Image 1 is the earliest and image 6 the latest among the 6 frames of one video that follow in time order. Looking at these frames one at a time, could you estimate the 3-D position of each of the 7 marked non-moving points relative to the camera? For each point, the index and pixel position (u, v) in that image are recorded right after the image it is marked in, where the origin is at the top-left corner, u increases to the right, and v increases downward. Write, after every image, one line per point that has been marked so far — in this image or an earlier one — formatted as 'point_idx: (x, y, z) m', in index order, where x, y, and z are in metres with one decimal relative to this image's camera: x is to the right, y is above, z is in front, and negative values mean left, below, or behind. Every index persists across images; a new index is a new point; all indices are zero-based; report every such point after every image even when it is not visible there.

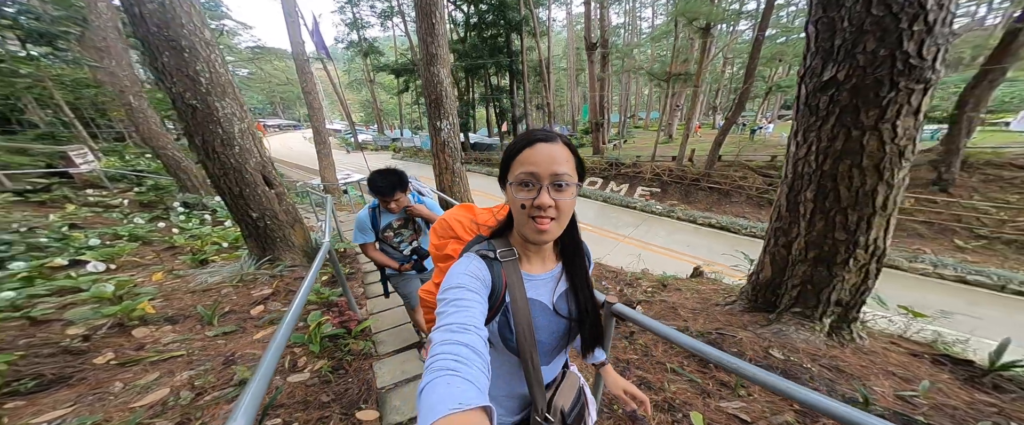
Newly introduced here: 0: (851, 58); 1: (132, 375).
0: (+1.8, +0.8, +1.5) m
1: (-2.1, -1.0, +1.6) m
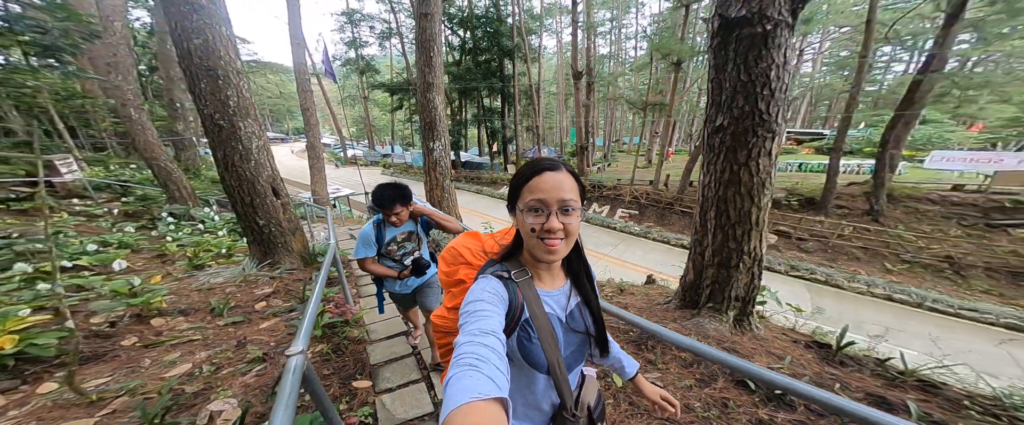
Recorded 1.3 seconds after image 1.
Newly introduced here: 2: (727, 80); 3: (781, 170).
0: (+1.6, +0.7, +2.1) m
1: (-2.4, -1.0, +2.0) m
2: (+1.6, +1.0, +2.1) m
3: (+13.9, +2.2, +14.7) m
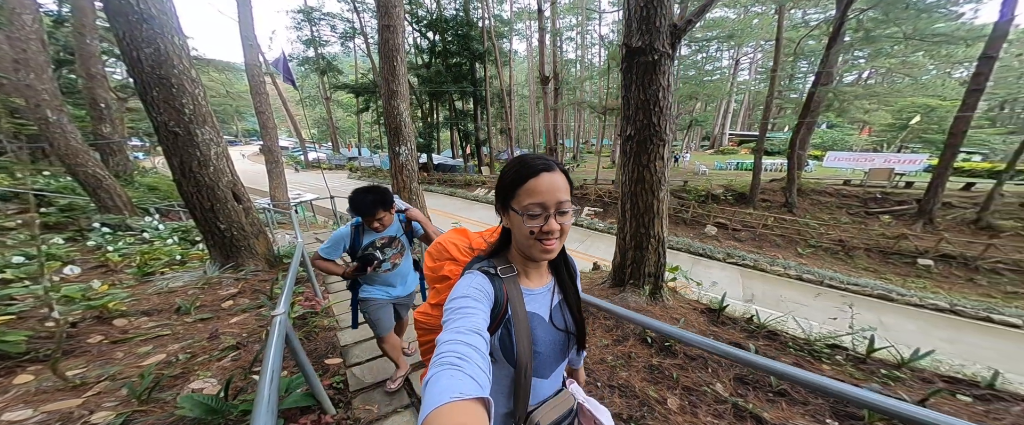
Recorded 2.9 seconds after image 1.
0: (+1.1, +0.8, +2.7) m
1: (-2.8, -1.0, +2.1) m
2: (+1.1, +1.0, +2.6) m
3: (+12.2, +2.5, +16.4) m
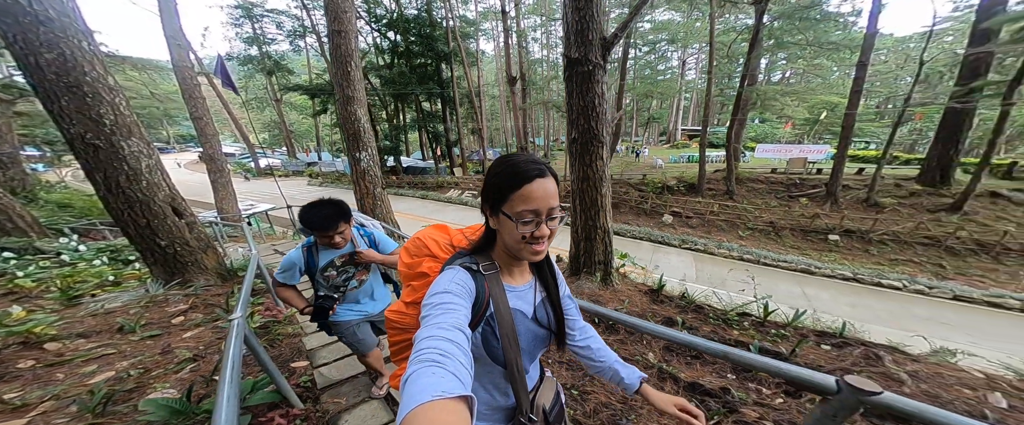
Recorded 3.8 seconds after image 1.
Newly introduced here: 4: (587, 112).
0: (+0.7, +0.9, +3.0) m
1: (-3.1, -1.1, +2.0) m
2: (+0.6, +1.1, +2.9) m
3: (+10.2, +3.1, +17.7) m
4: (+0.7, +1.0, +2.9) m
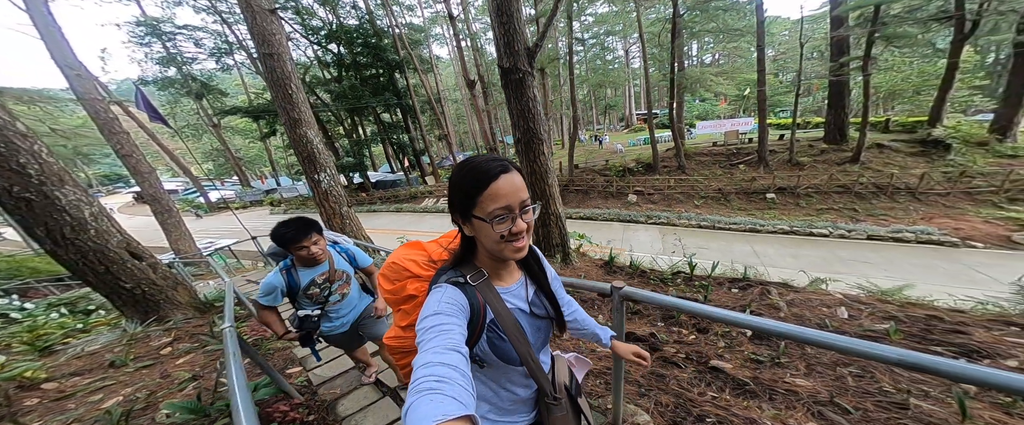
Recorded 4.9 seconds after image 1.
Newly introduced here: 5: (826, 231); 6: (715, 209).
0: (+0.1, +1.0, +3.4) m
1: (-3.3, -1.5, +2.2) m
2: (0.0, +1.2, +3.3) m
3: (+8.1, +4.4, +18.8) m
4: (+0.1, +1.1, +3.3) m
5: (+8.5, -0.5, +7.7) m
6: (+7.3, +0.1, +10.3) m
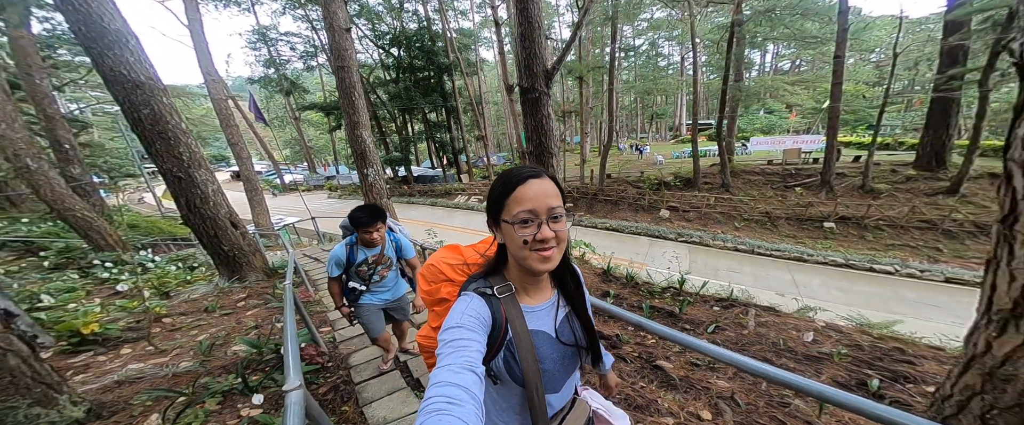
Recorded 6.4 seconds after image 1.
0: (+0.3, +0.9, +3.7) m
1: (-3.4, -1.3, +3.0) m
2: (+0.2, +1.1, +3.7) m
3: (+10.6, +3.5, +17.8) m
4: (+0.3, +1.0, +3.6) m
5: (+9.0, -1.3, +6.9) m
6: (+8.3, -0.7, +9.5) m
